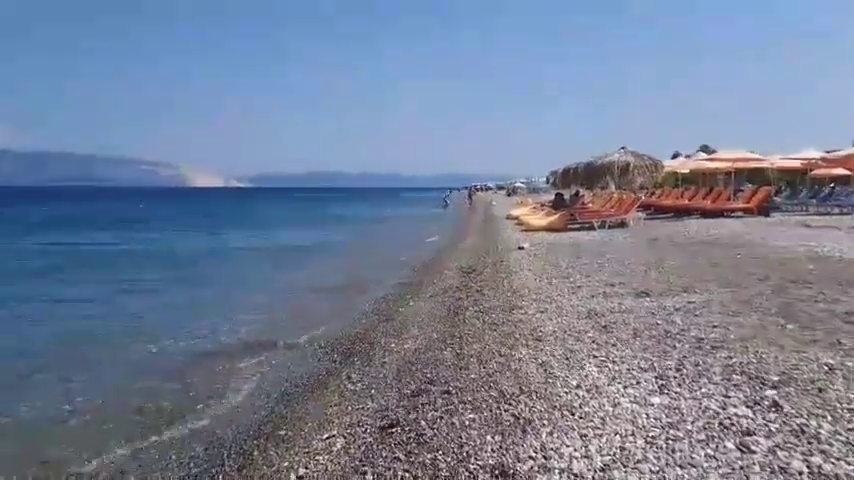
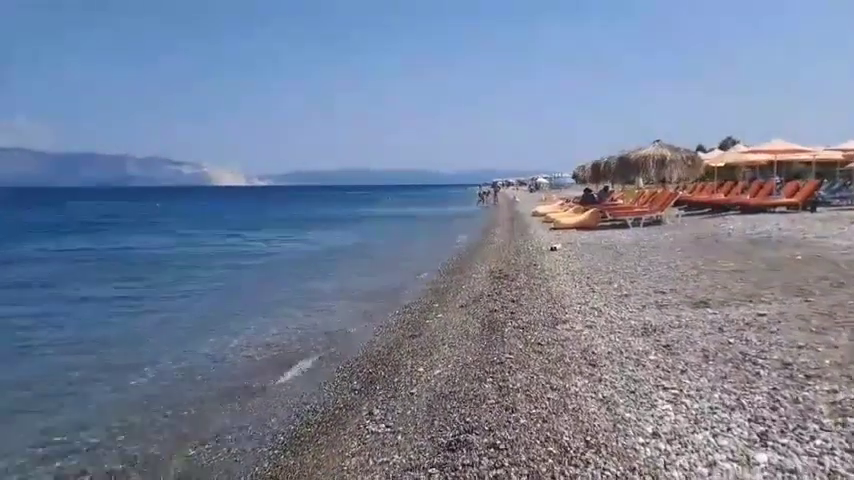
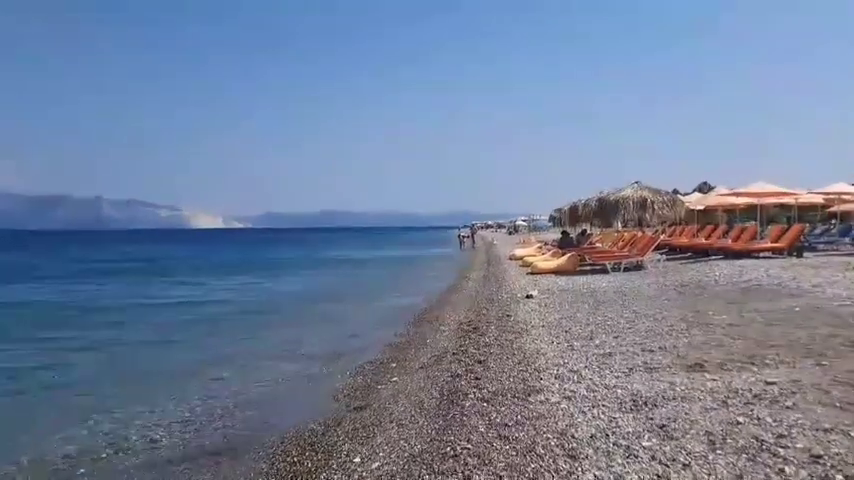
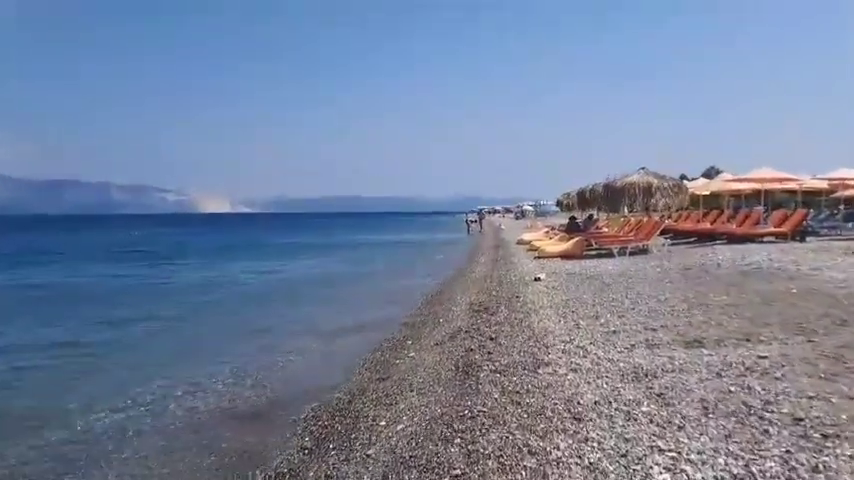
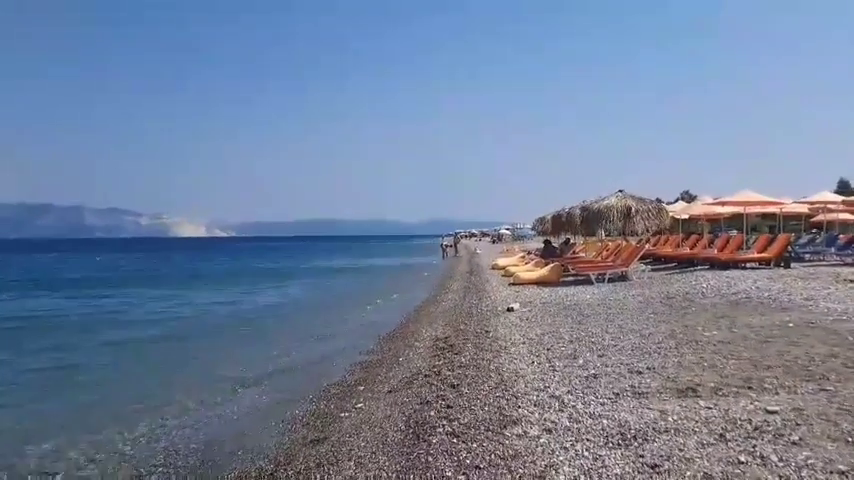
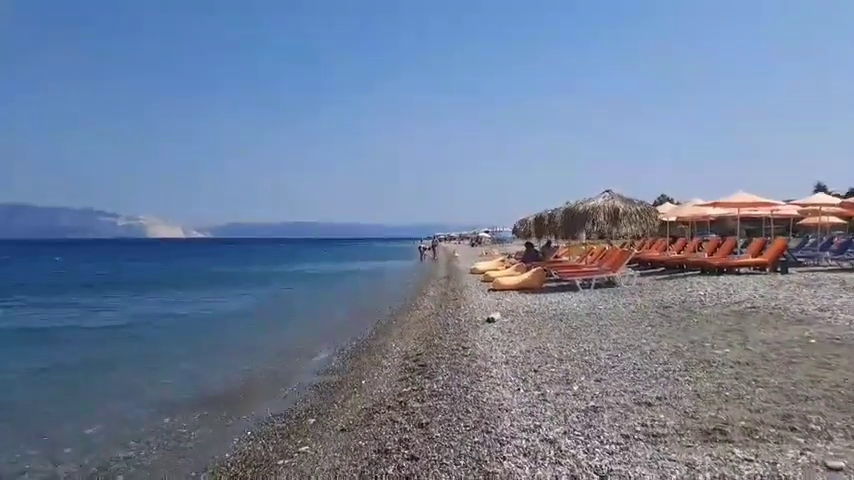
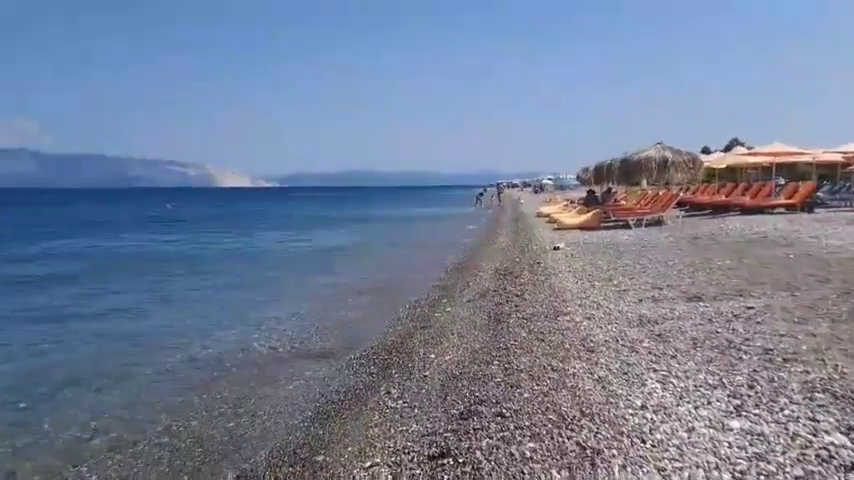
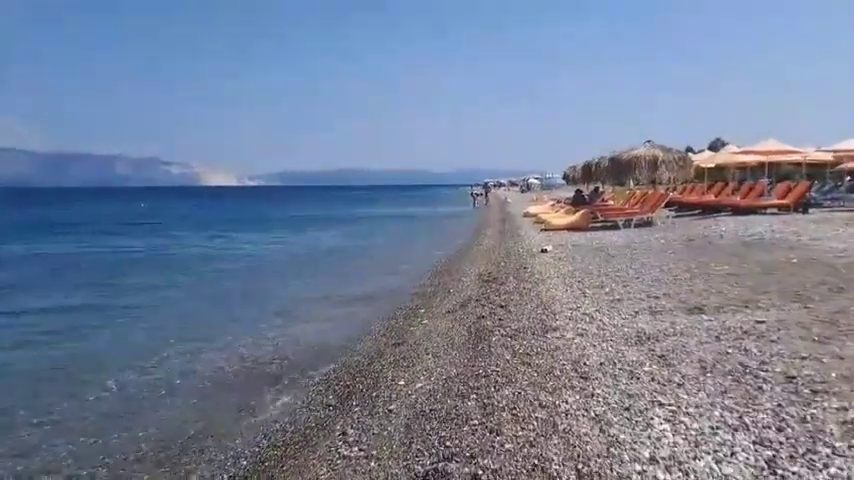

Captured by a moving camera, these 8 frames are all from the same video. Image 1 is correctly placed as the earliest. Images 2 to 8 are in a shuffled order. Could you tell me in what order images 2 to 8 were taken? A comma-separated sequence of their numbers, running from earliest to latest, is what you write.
7, 2, 8, 4, 3, 5, 6
